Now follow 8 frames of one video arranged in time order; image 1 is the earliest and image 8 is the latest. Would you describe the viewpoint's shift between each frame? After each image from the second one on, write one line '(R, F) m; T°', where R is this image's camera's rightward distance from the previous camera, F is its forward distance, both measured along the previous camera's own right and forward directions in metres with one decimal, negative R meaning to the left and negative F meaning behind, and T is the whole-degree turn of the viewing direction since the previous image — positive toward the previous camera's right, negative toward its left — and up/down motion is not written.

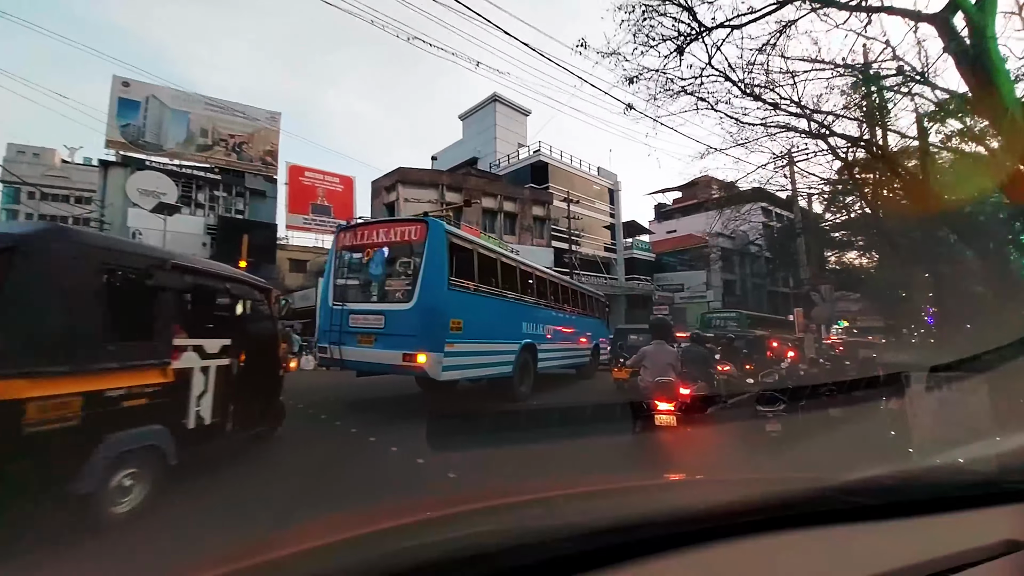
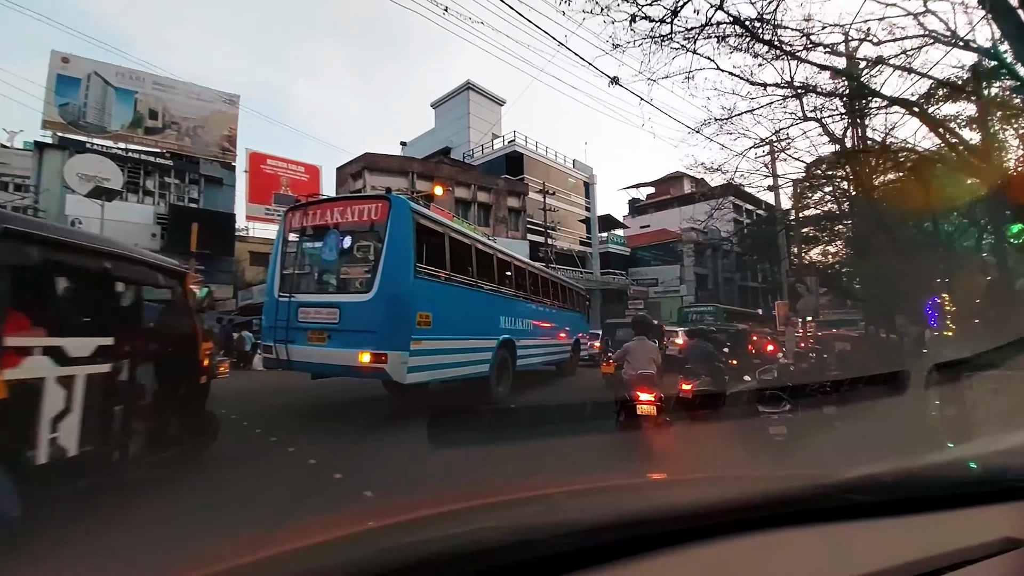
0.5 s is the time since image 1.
(0.0, +0.5) m; +3°
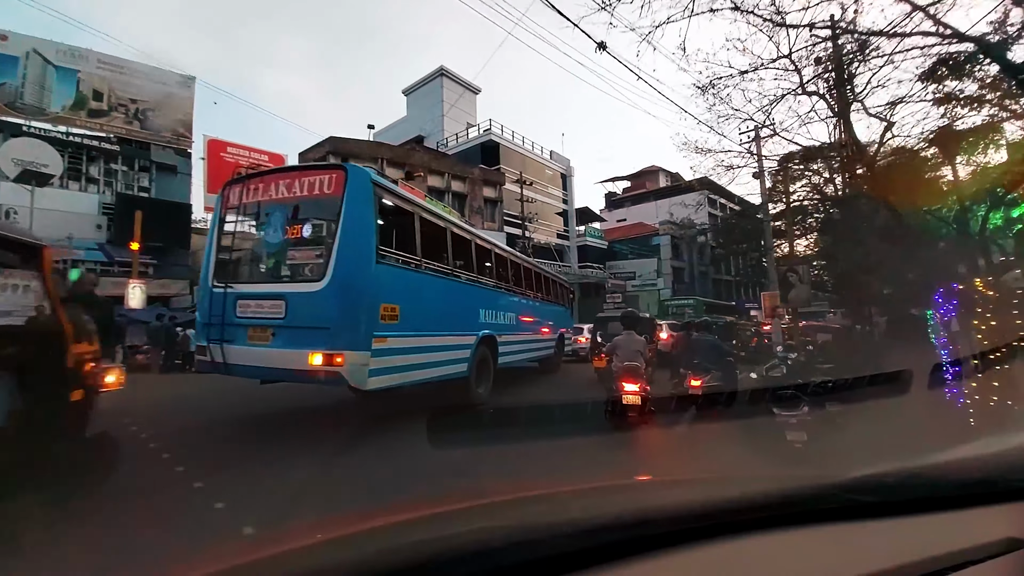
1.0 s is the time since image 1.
(0.0, +0.5) m; +2°
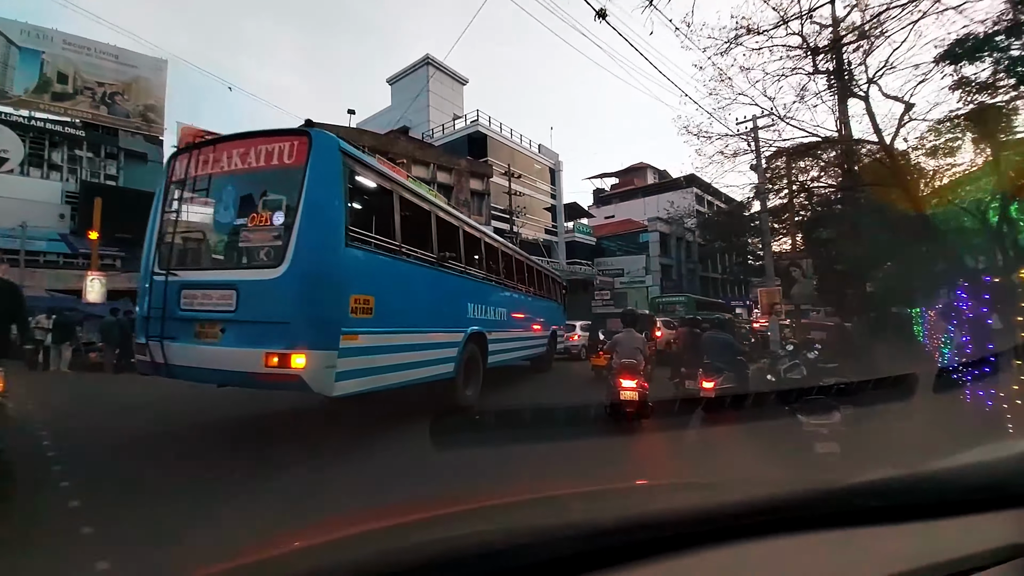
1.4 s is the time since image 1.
(0.0, +0.4) m; +1°
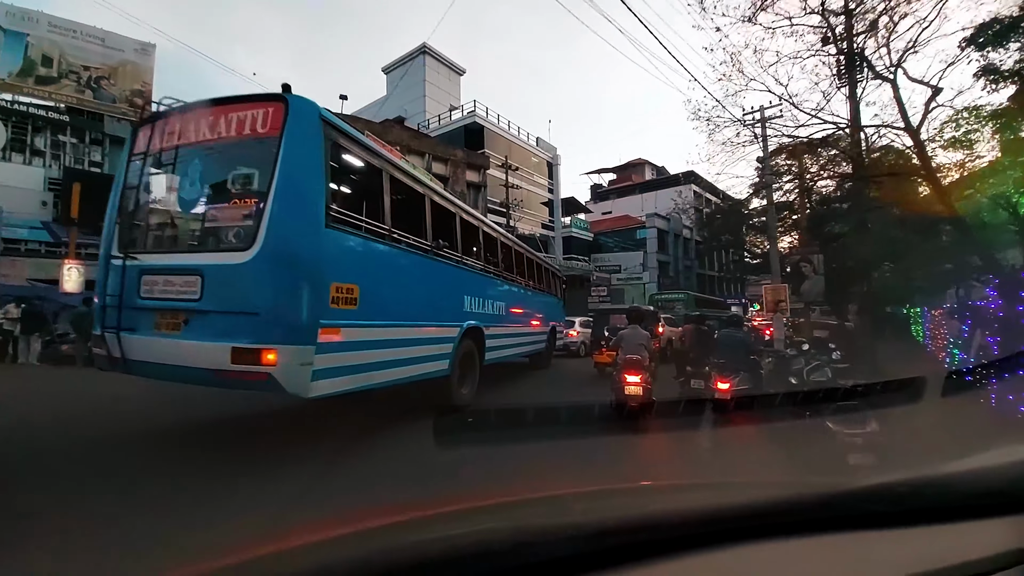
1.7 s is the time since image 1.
(0.0, +0.3) m; 0°
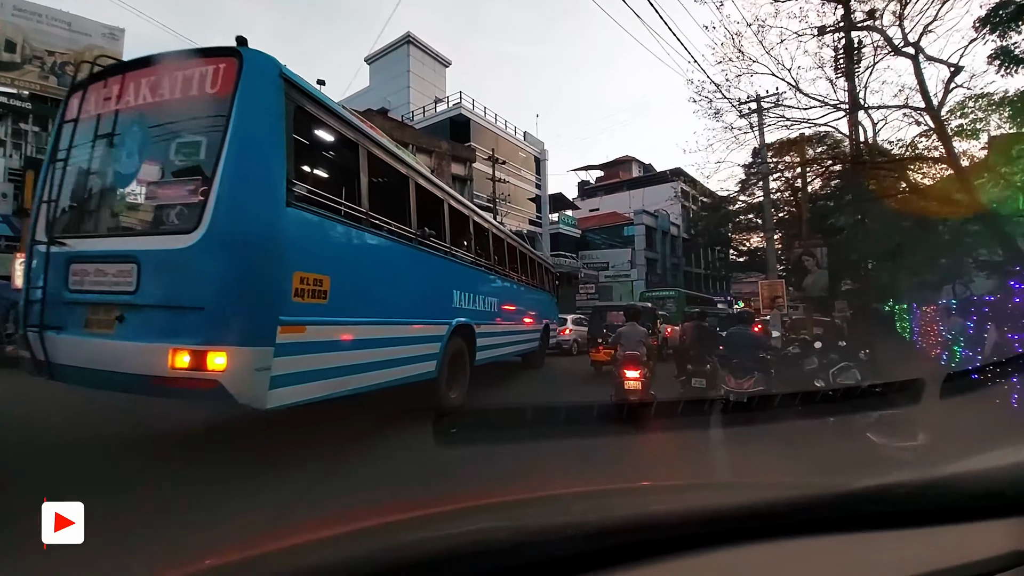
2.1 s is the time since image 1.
(0.0, +0.3) m; +1°
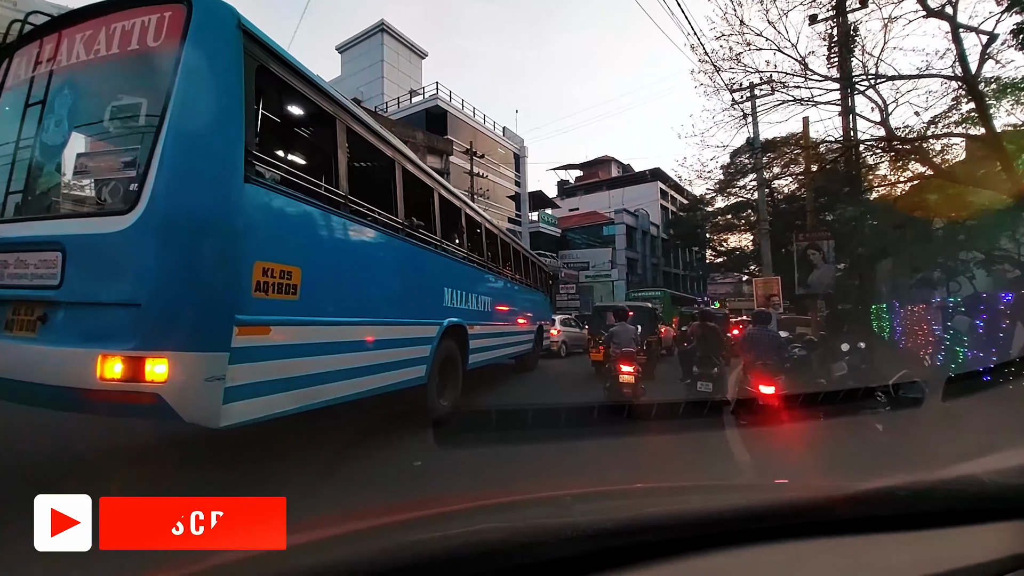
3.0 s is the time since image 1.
(-0.1, +0.3) m; +2°
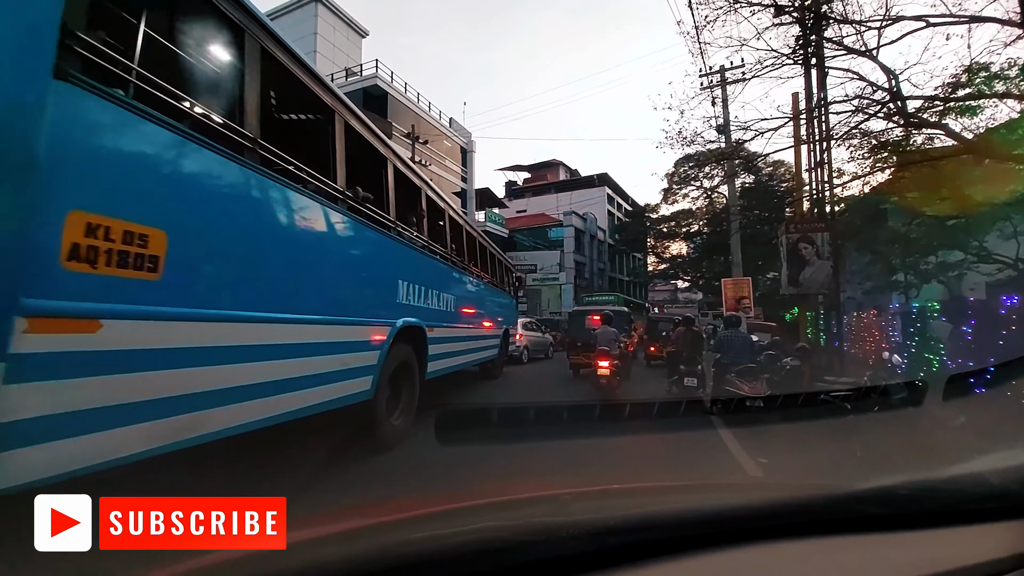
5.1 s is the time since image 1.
(-0.7, +0.3) m; +7°
